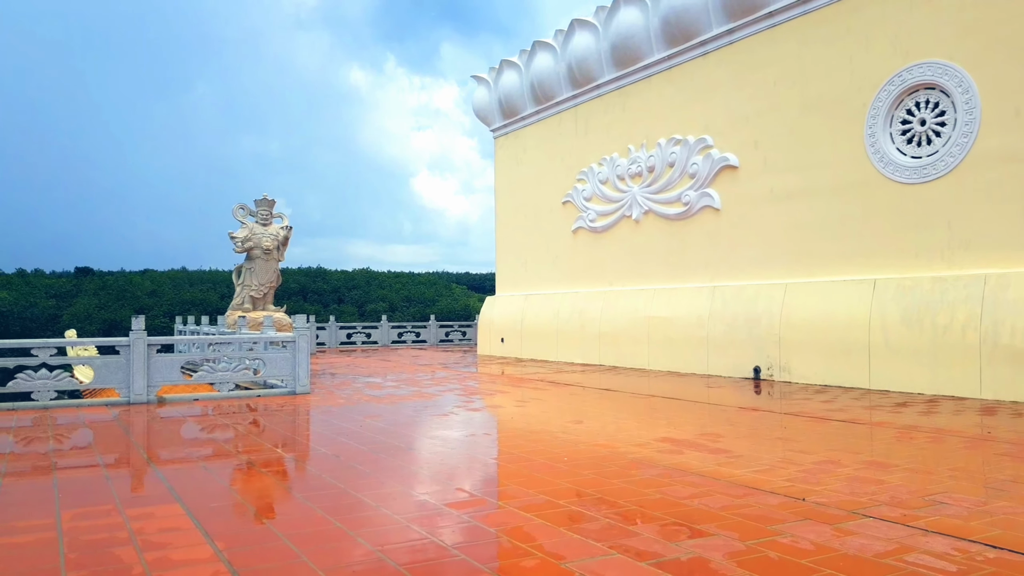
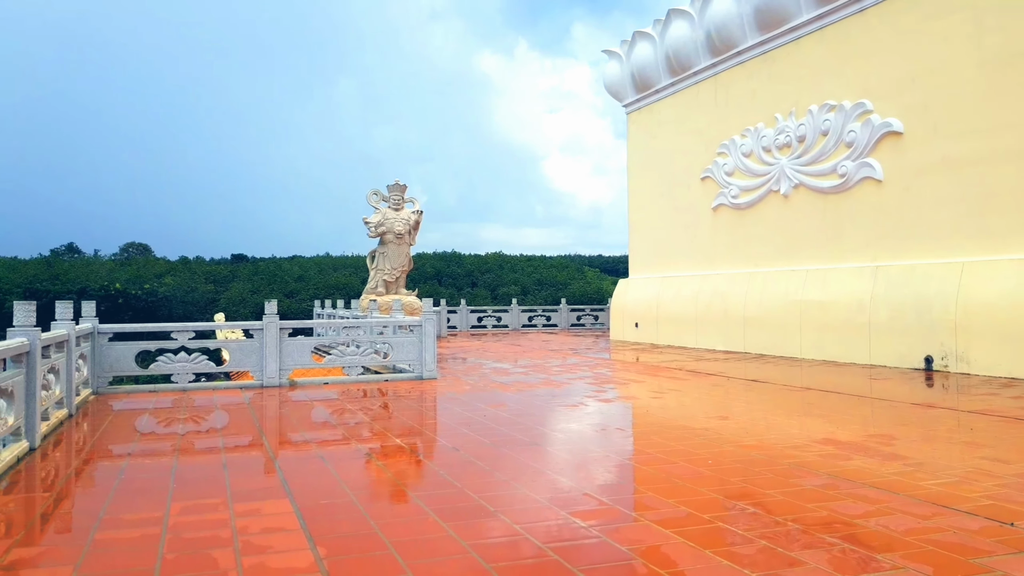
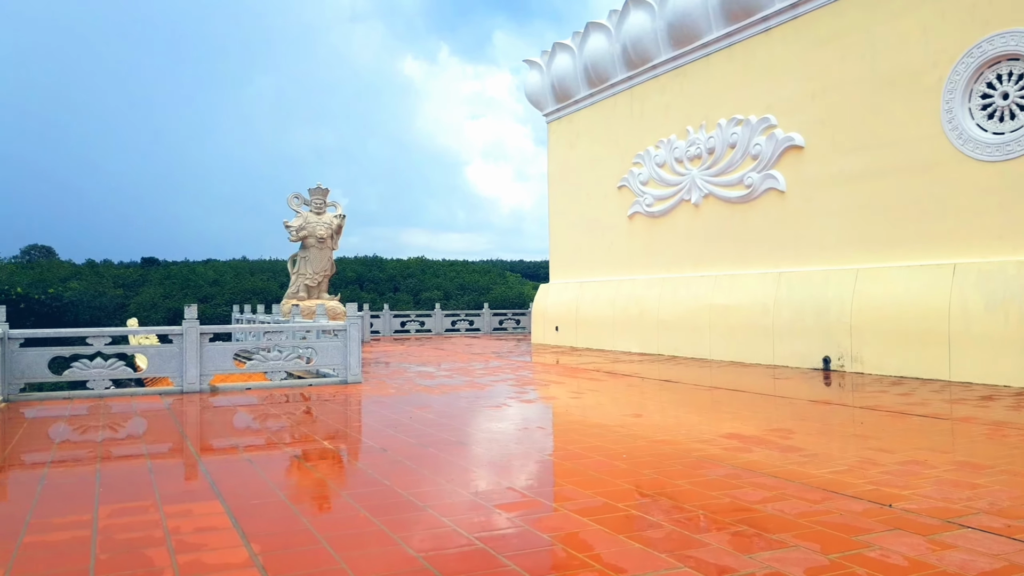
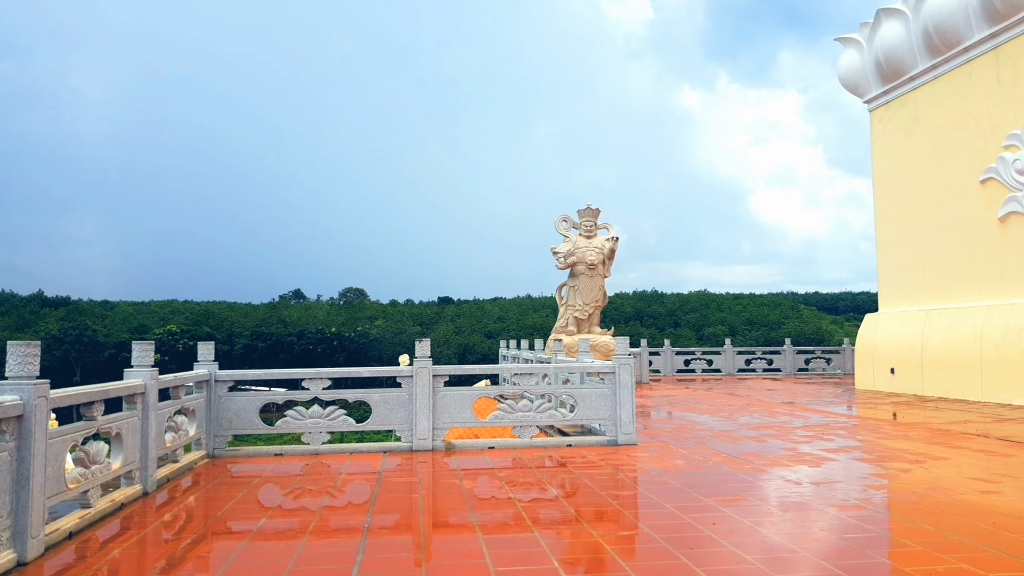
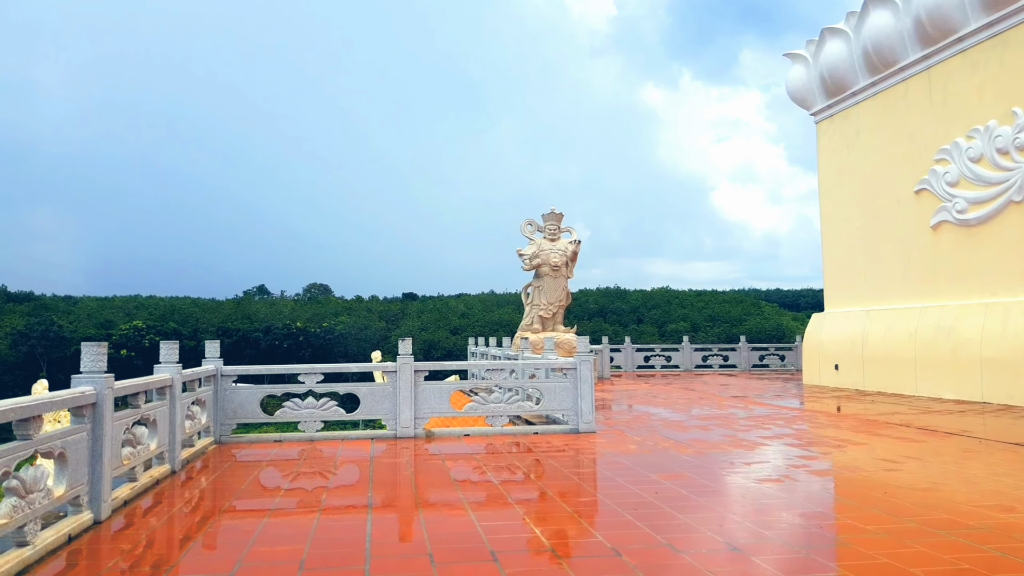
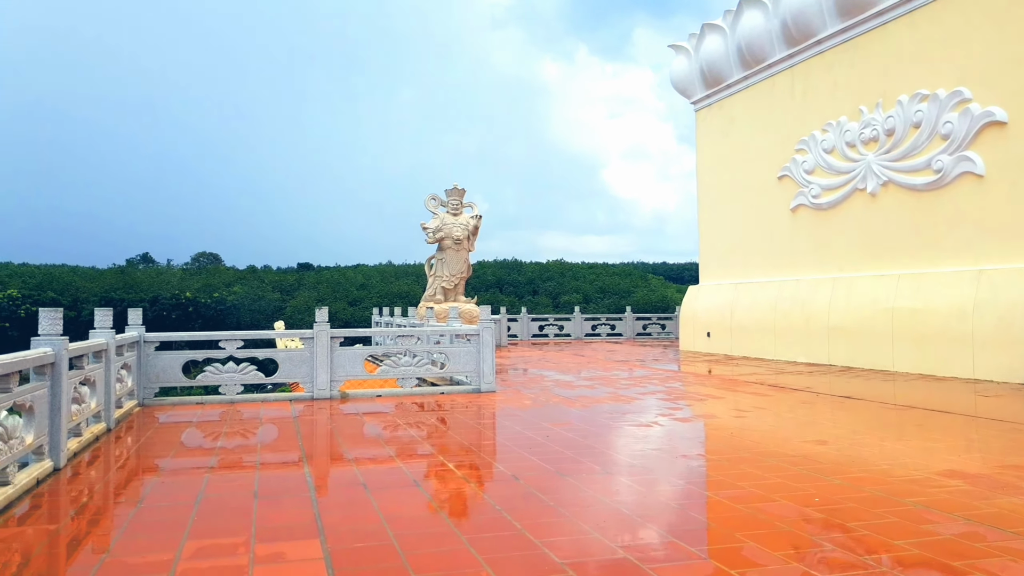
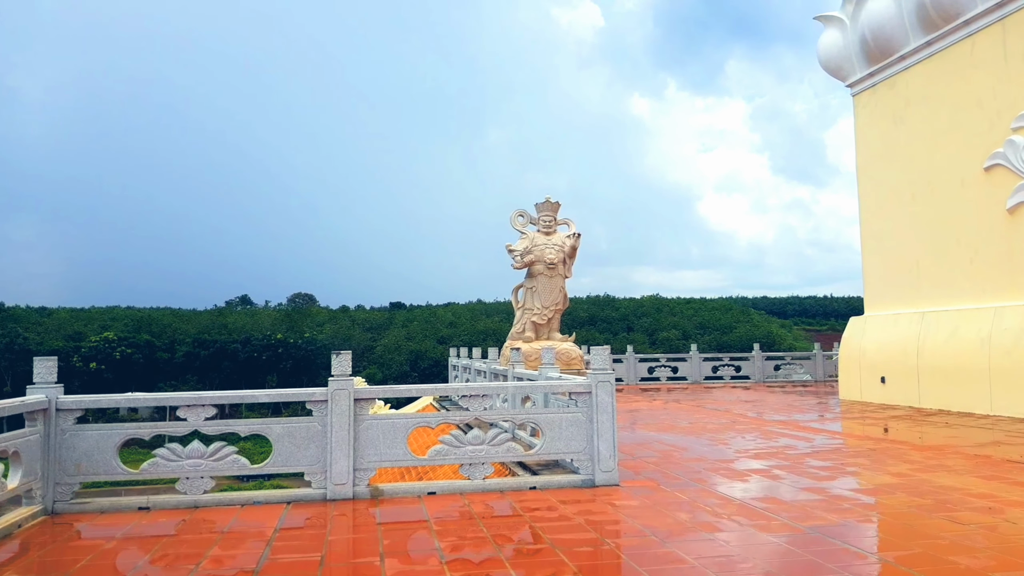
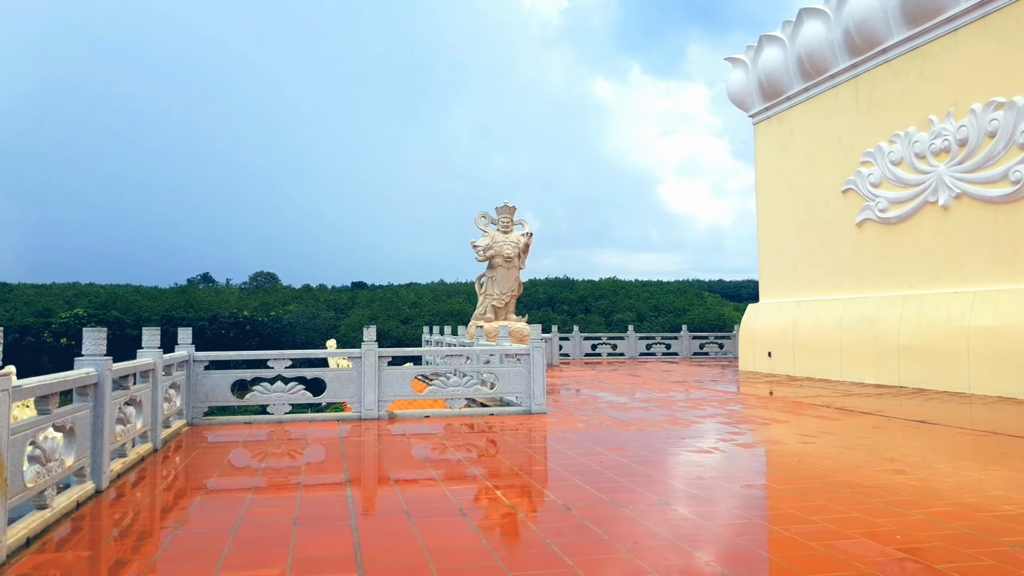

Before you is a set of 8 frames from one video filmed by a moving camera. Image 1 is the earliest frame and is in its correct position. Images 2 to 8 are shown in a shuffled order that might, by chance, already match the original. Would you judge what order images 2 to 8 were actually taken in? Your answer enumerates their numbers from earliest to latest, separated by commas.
3, 2, 6, 8, 5, 4, 7
